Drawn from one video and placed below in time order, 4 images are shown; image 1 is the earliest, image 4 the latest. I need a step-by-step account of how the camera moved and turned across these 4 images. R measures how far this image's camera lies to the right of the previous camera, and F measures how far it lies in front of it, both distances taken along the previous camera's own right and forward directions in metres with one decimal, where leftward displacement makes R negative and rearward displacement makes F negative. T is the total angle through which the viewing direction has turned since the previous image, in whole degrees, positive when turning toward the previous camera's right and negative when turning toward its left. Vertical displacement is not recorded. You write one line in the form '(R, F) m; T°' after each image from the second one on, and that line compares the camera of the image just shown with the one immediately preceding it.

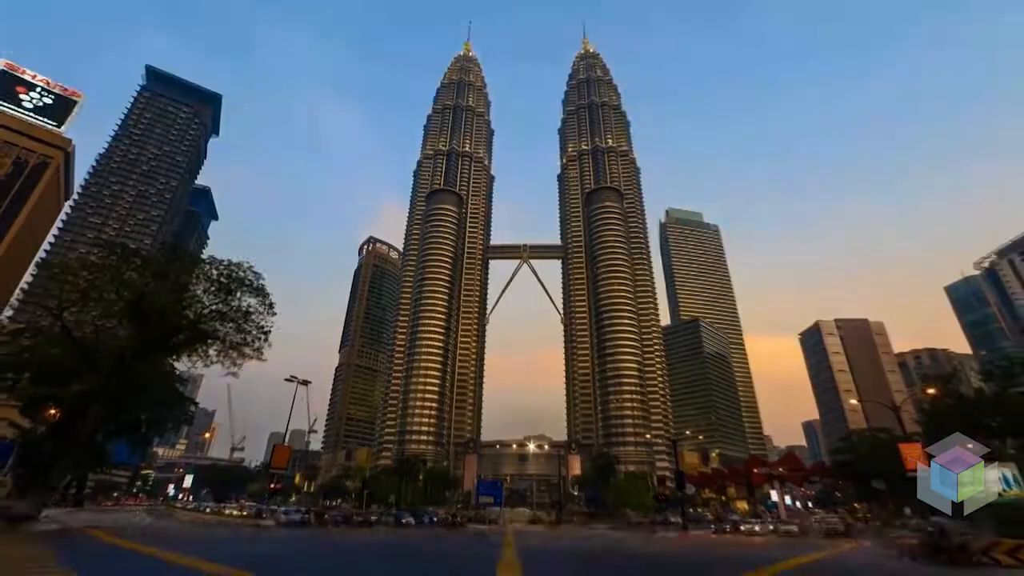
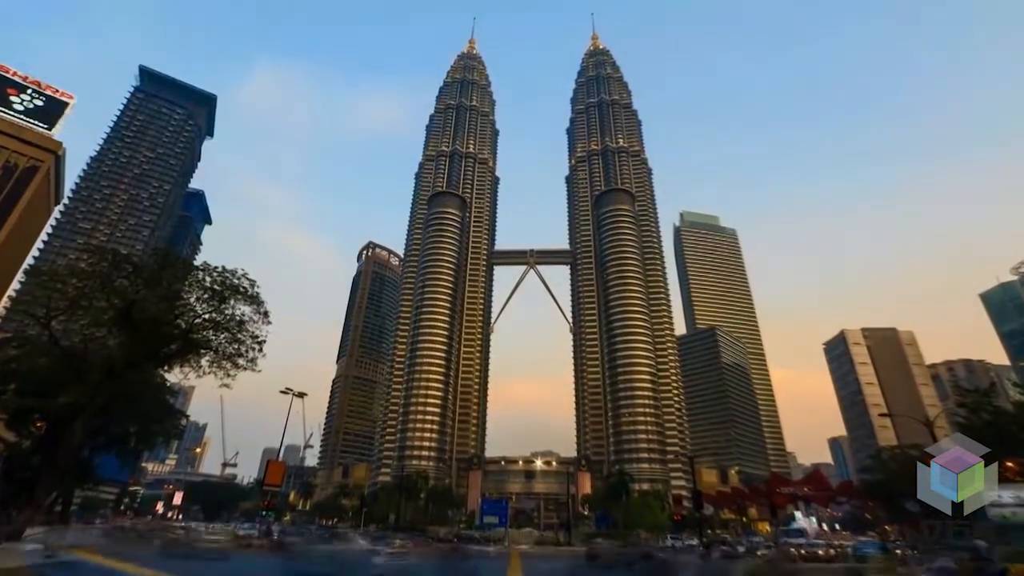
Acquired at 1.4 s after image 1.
(-0.1, +1.3) m; 0°
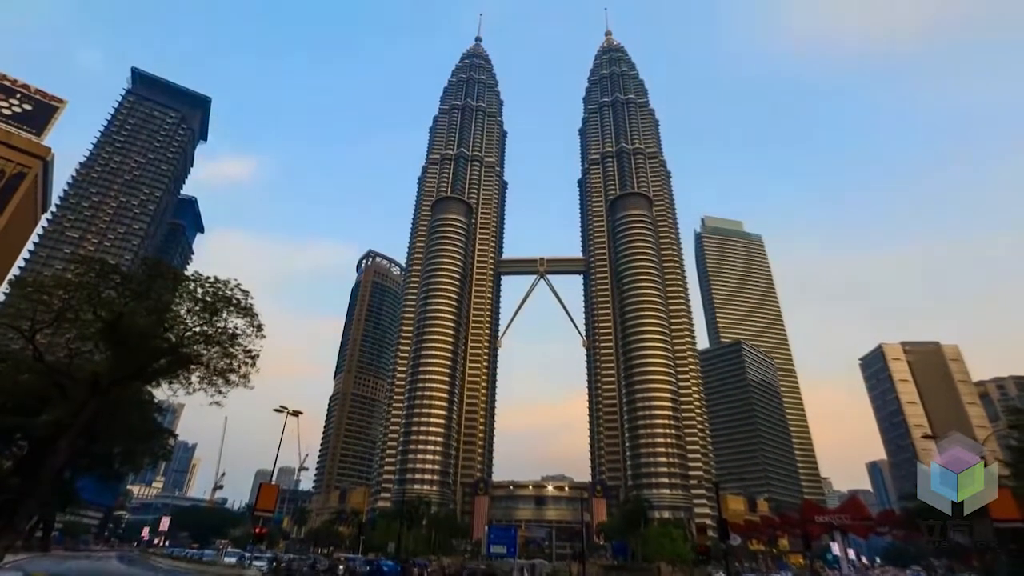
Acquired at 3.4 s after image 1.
(-0.2, +1.6) m; -1°
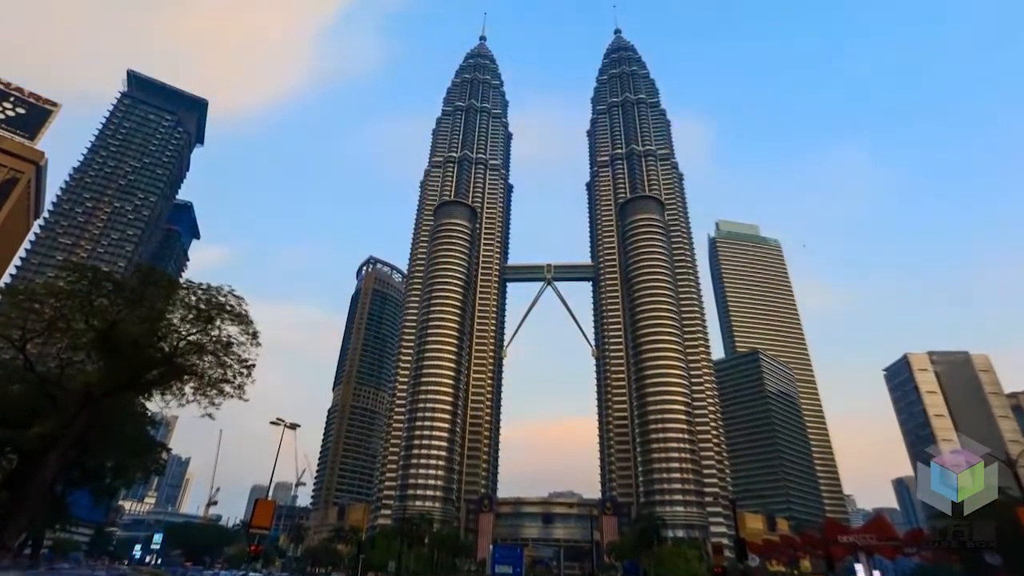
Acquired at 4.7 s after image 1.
(-0.1, +0.9) m; 0°
